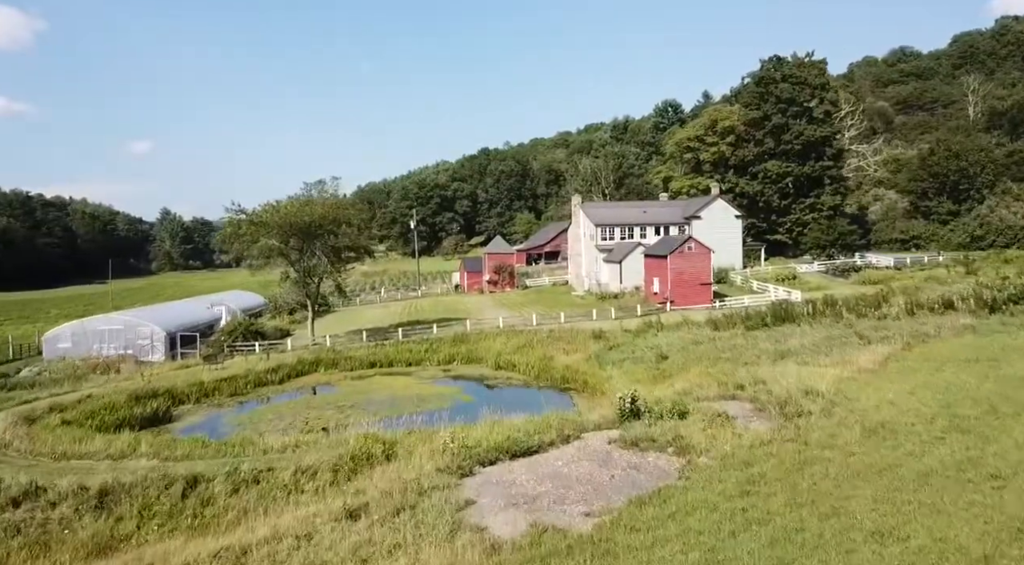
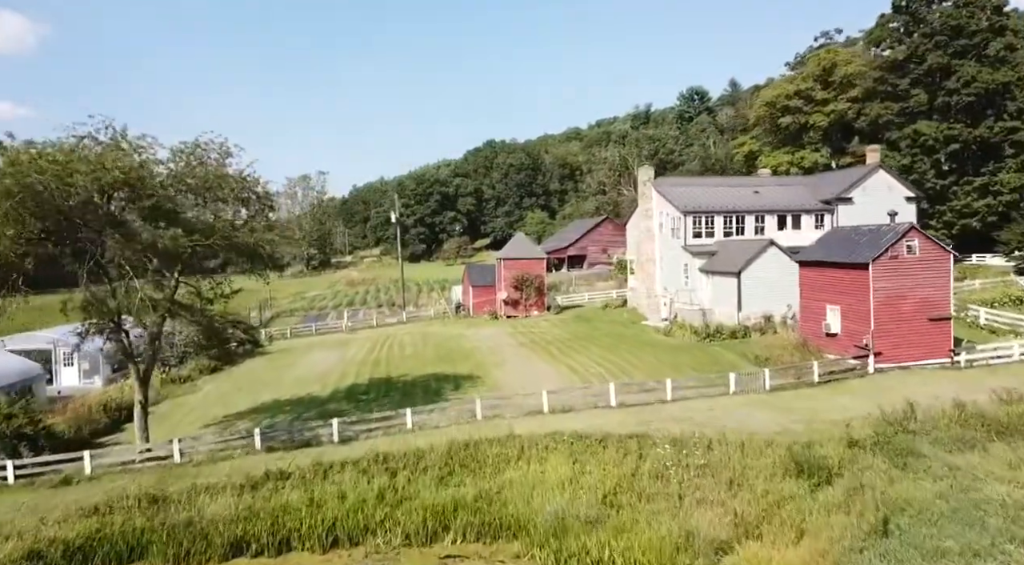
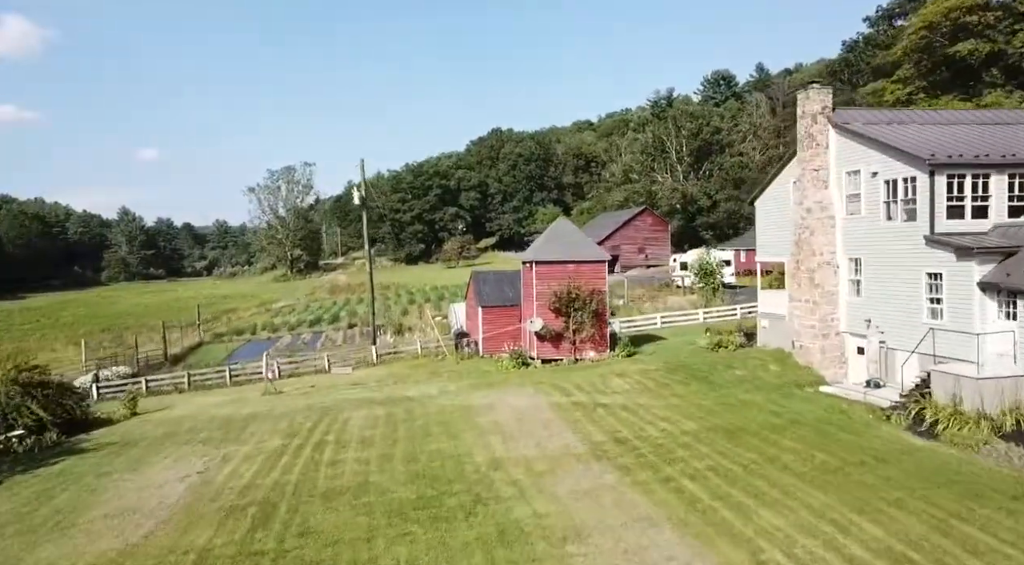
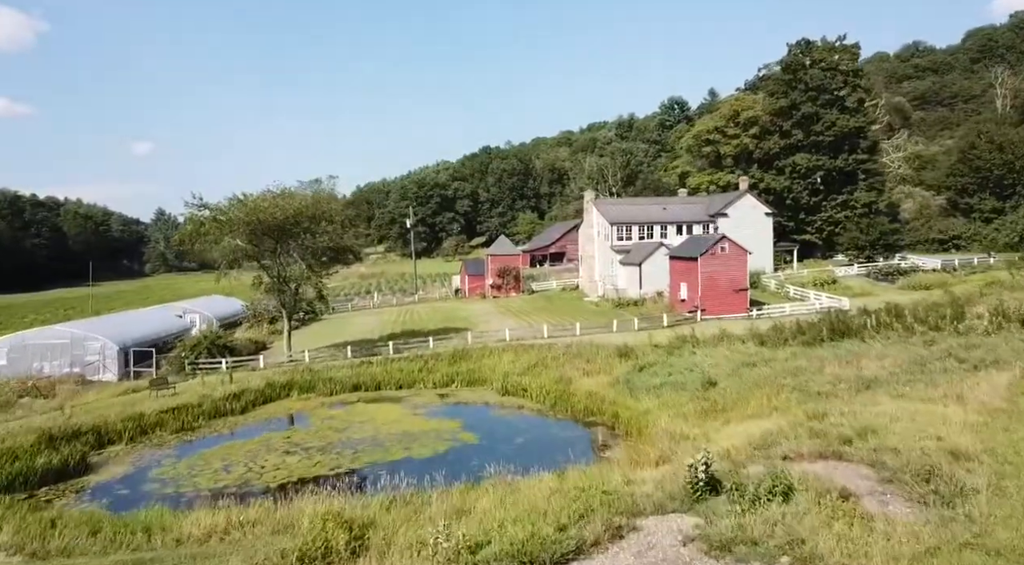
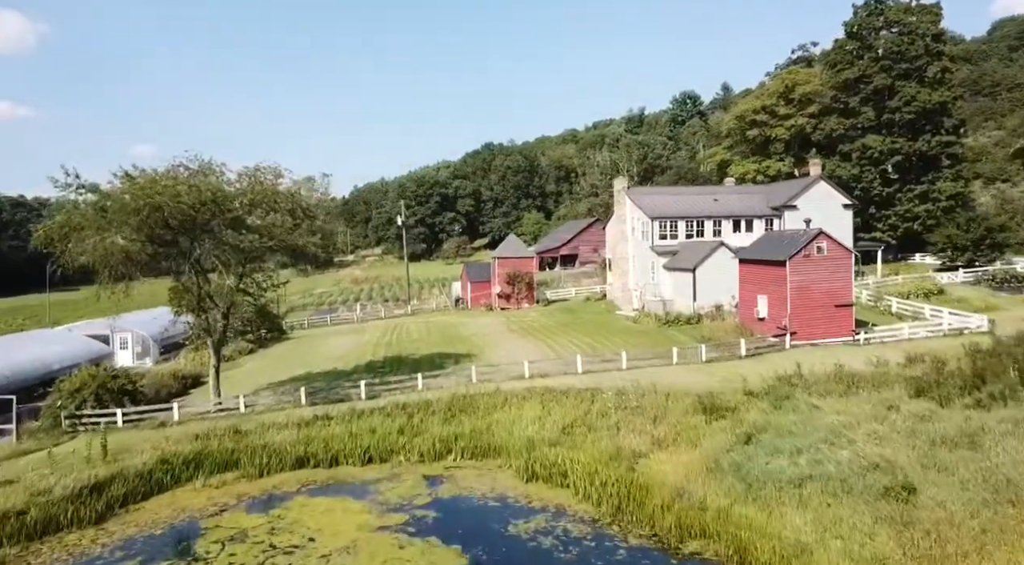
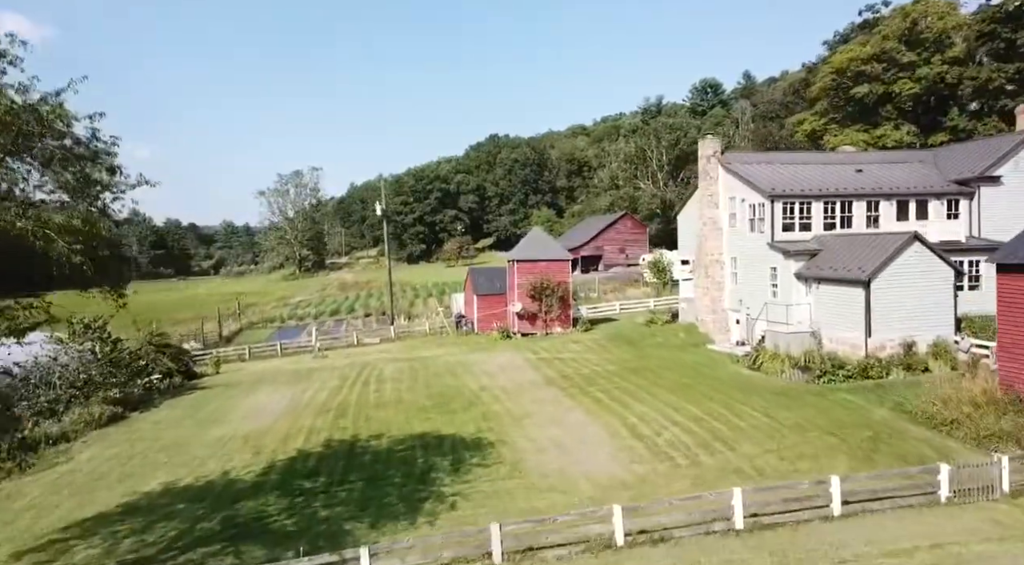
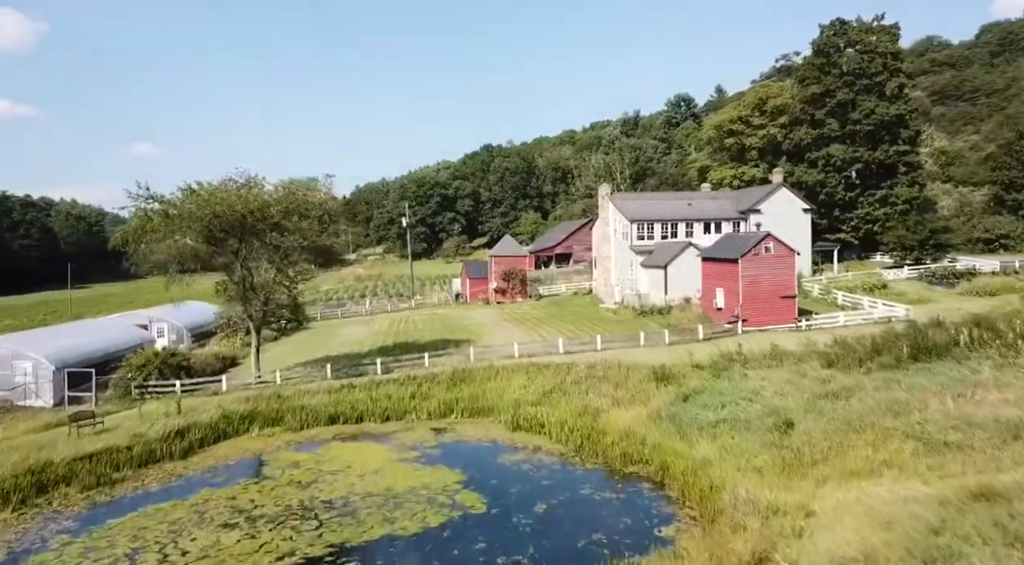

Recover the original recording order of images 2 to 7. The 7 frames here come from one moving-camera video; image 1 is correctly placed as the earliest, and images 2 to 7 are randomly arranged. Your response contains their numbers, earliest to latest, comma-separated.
4, 7, 5, 2, 6, 3
